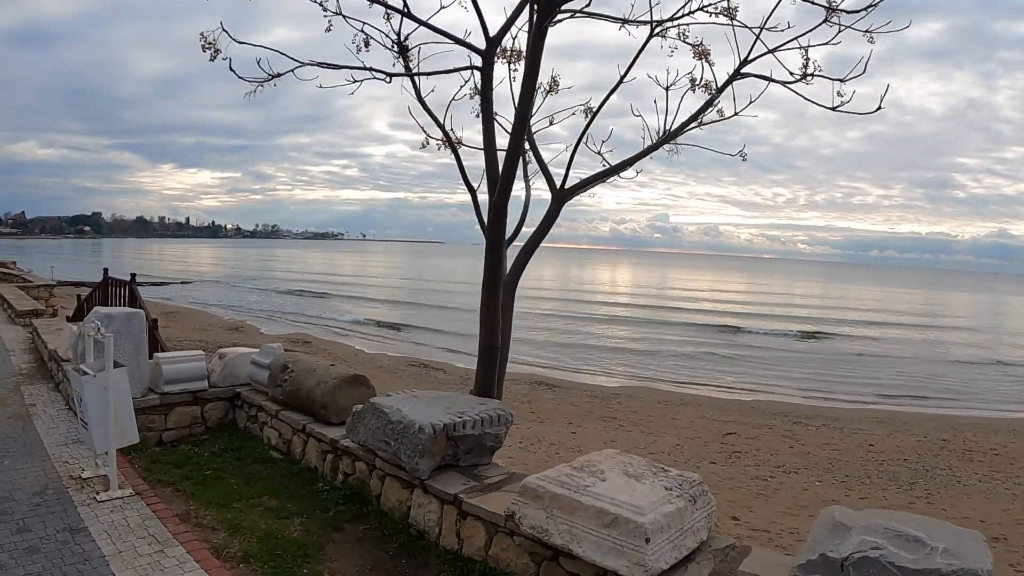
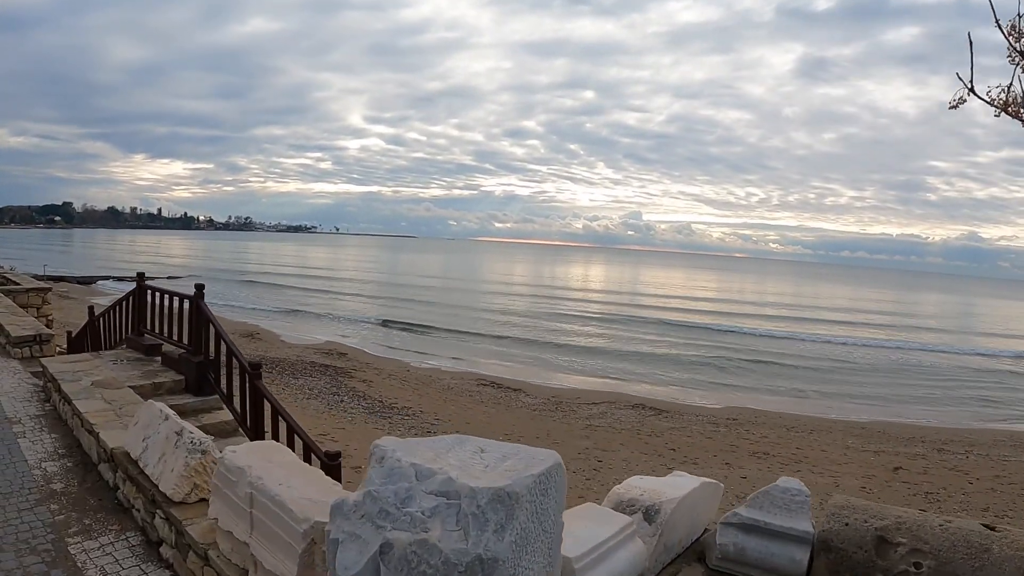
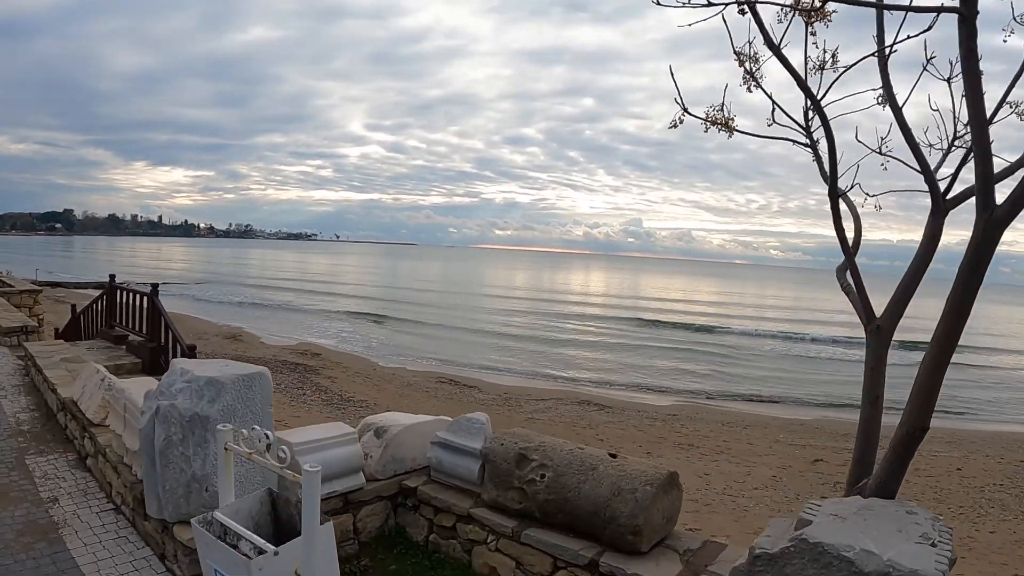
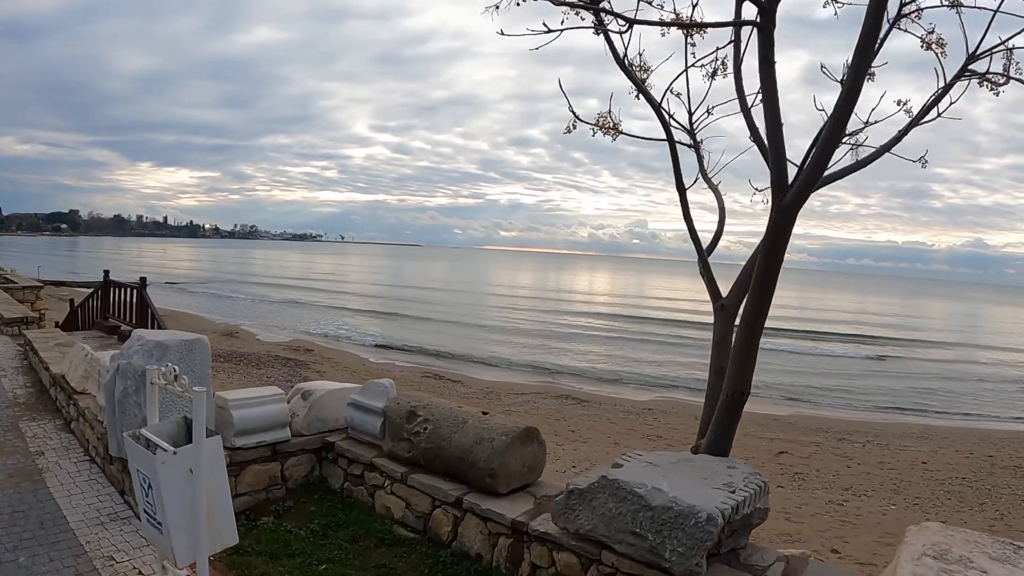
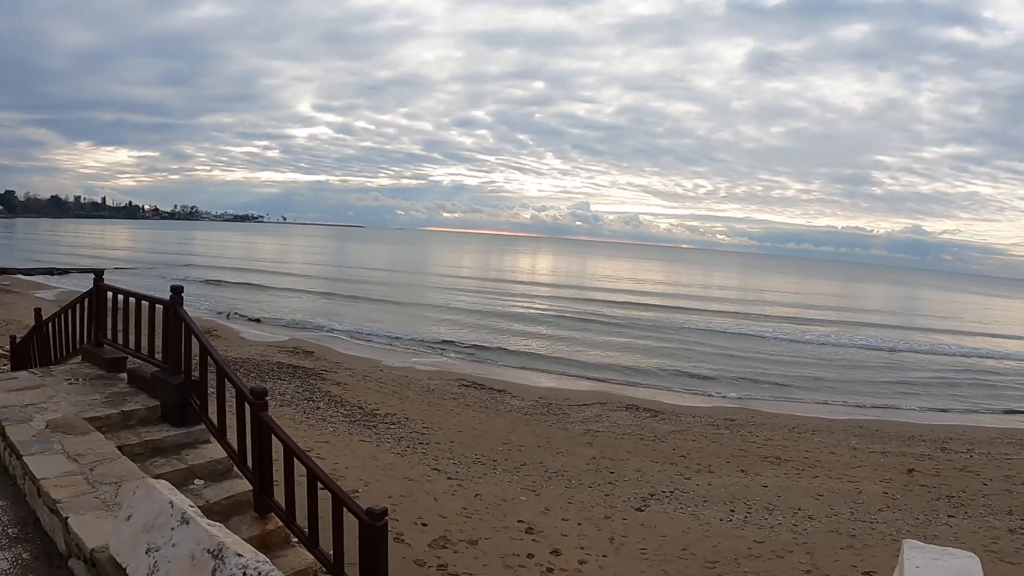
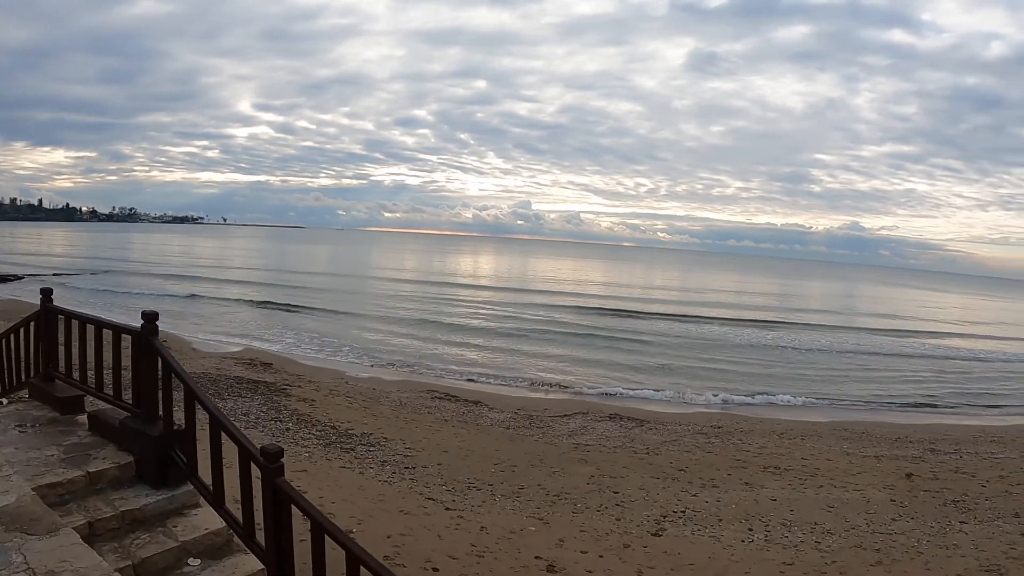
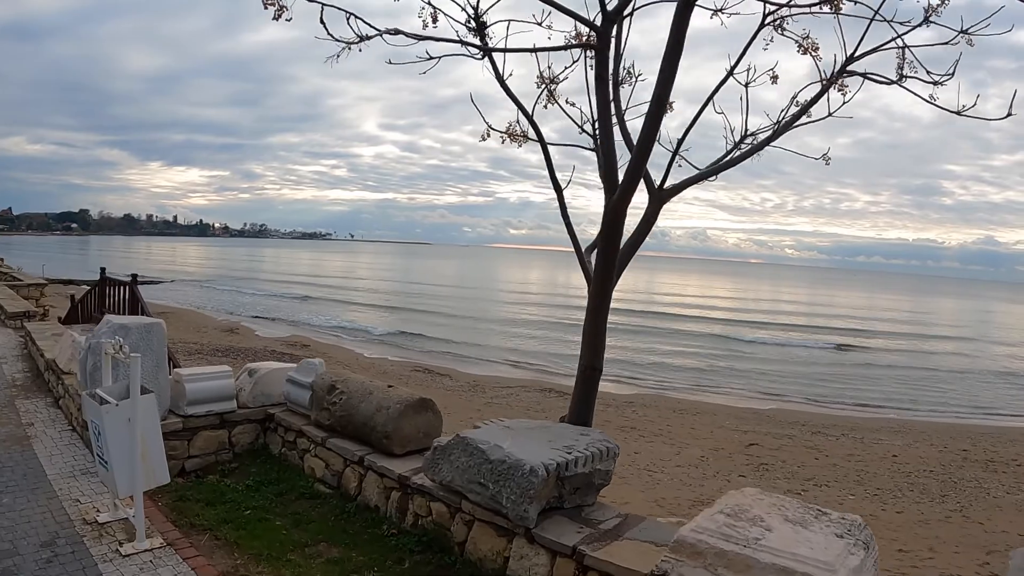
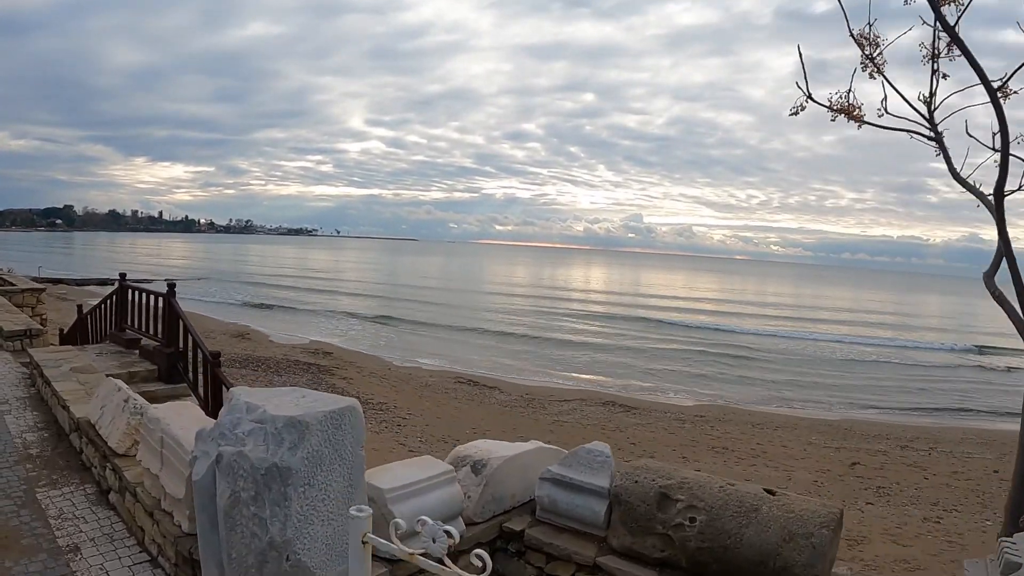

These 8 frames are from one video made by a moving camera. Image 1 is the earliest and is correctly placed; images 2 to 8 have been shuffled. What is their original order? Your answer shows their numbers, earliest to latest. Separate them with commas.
7, 4, 3, 8, 2, 5, 6
